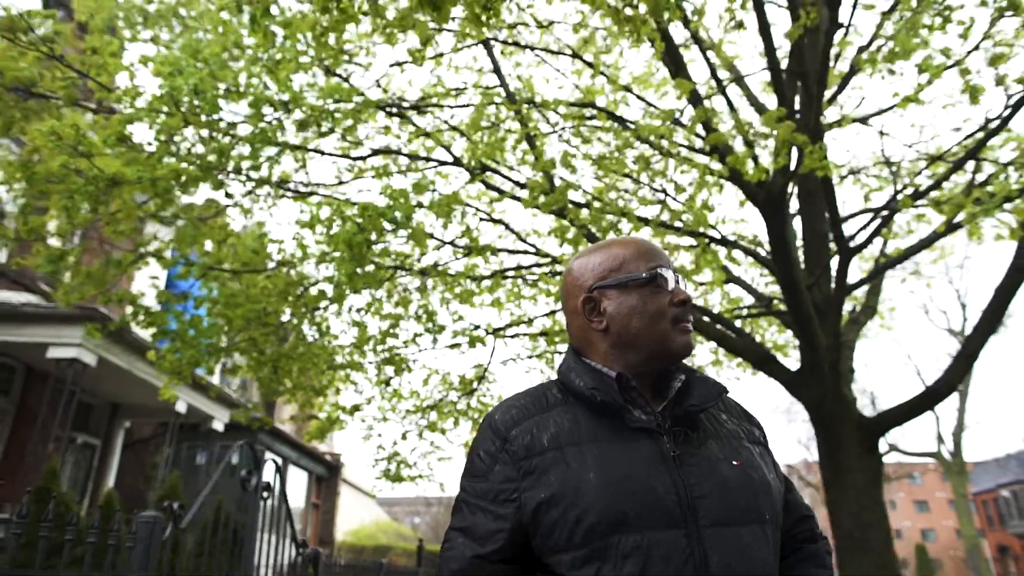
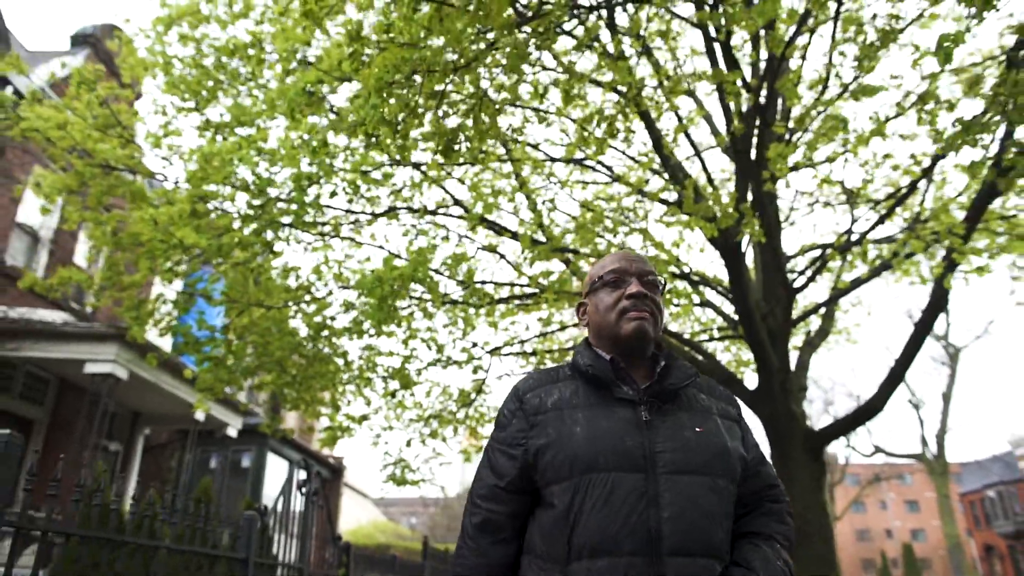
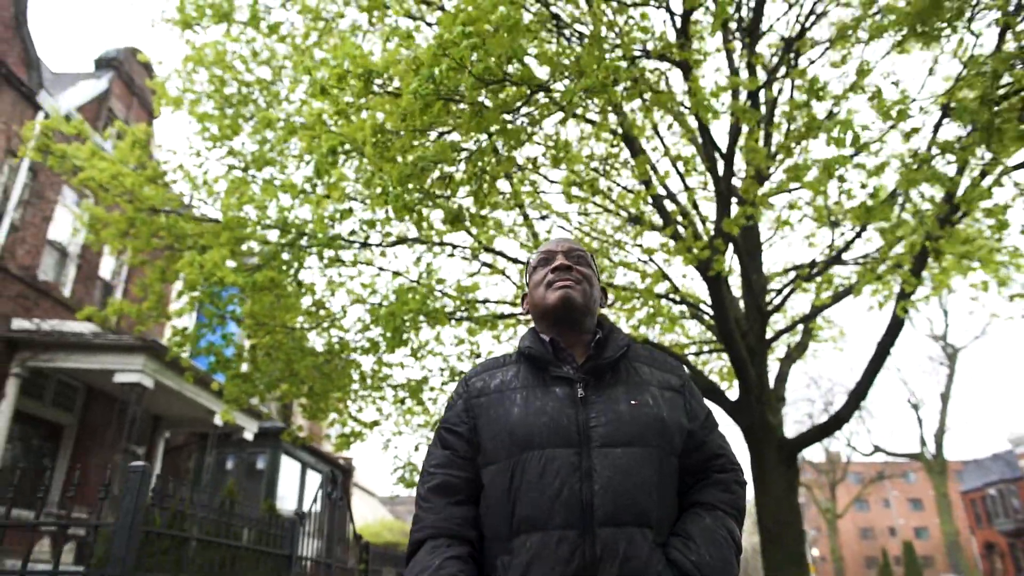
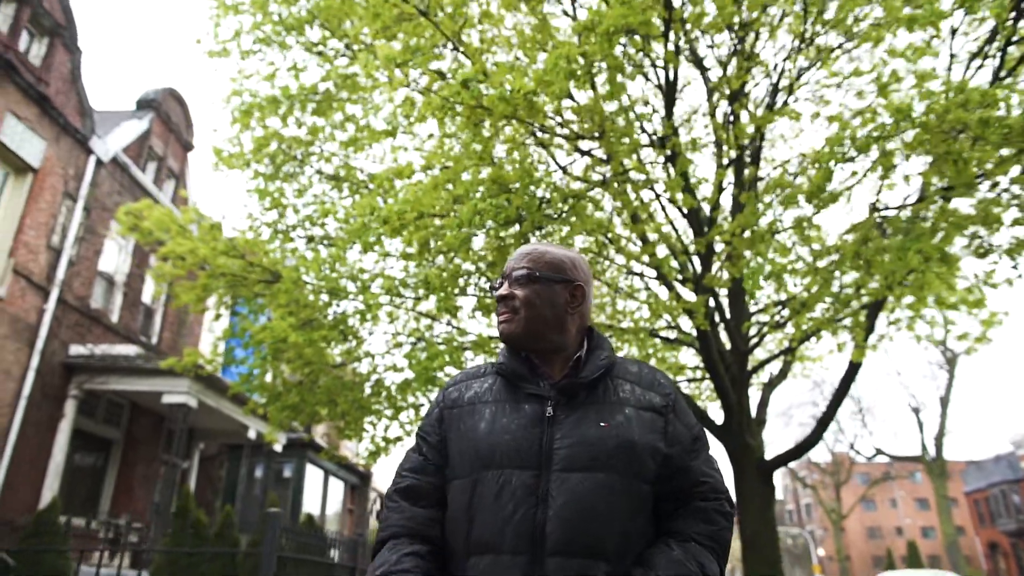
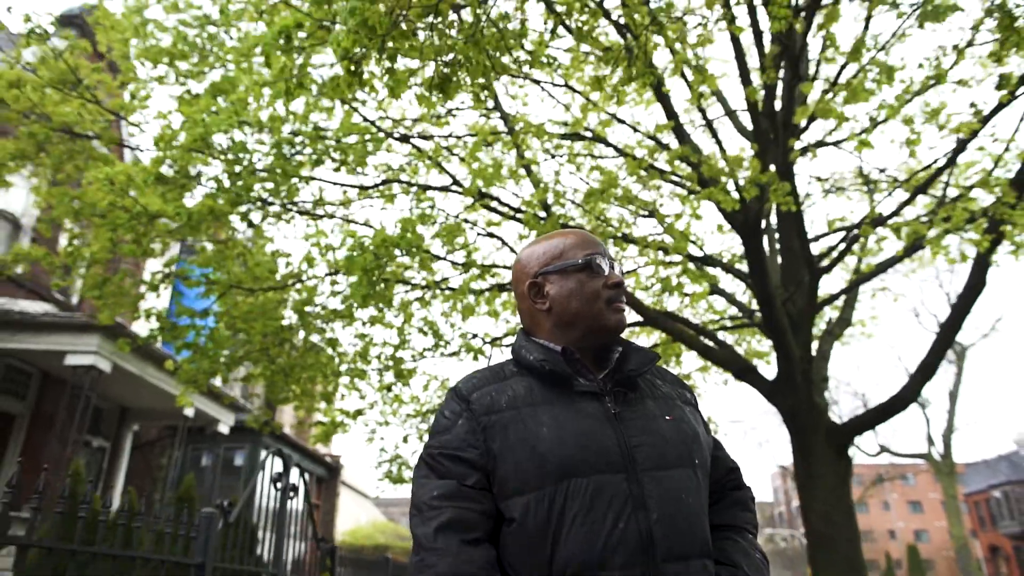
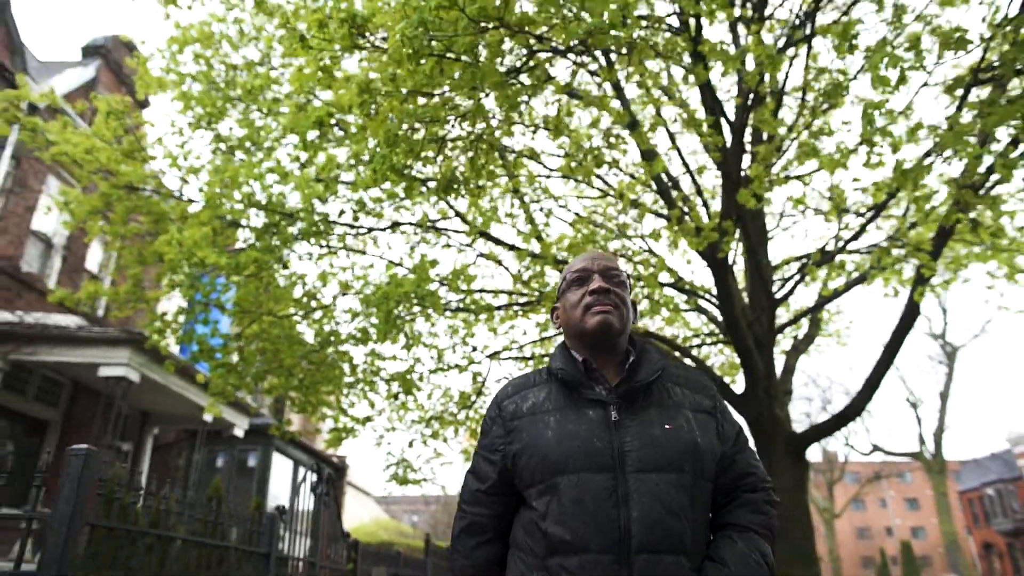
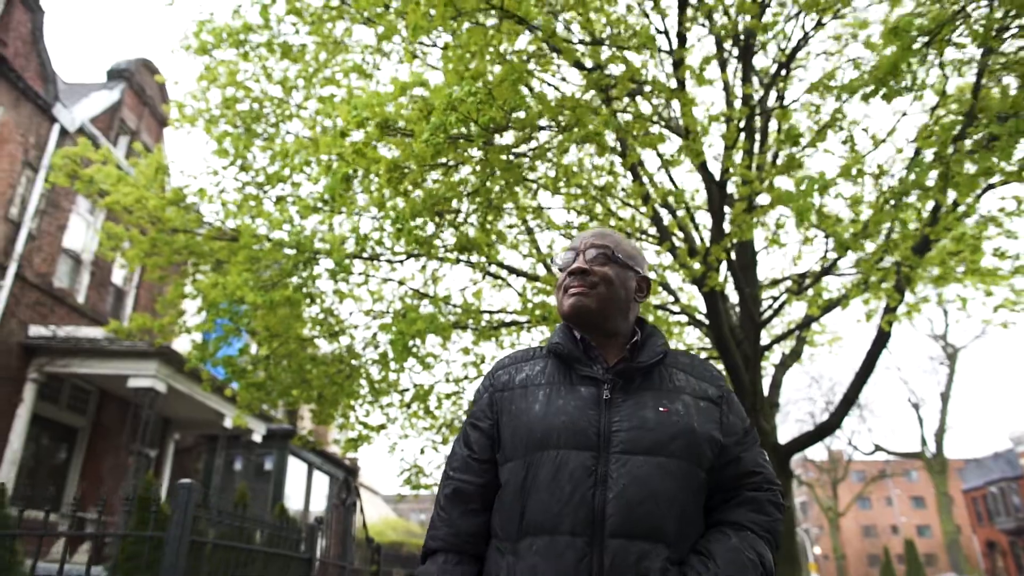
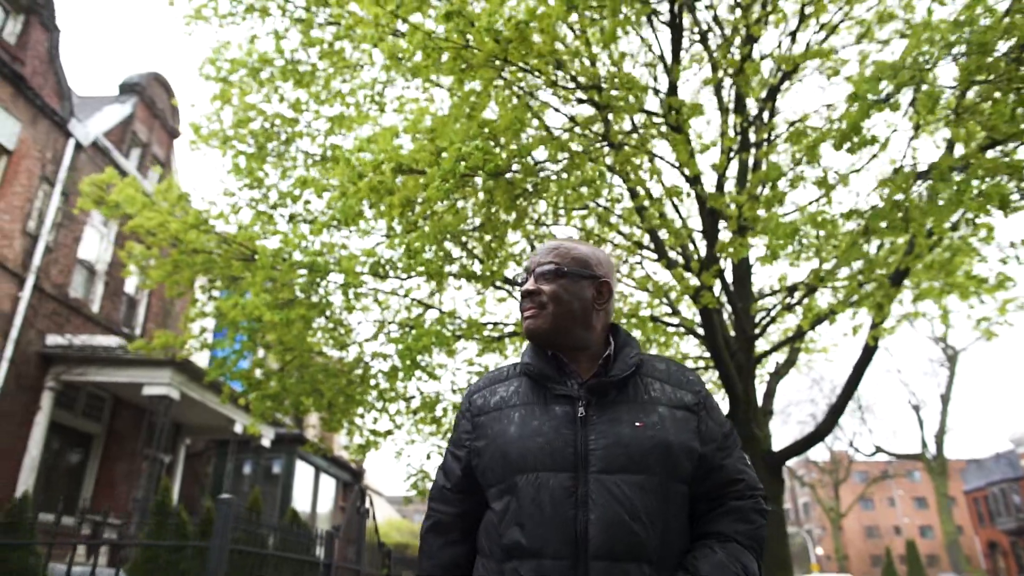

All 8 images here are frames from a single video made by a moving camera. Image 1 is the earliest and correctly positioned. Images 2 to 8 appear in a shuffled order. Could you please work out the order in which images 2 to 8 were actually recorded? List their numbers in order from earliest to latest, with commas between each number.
5, 2, 6, 3, 7, 8, 4
